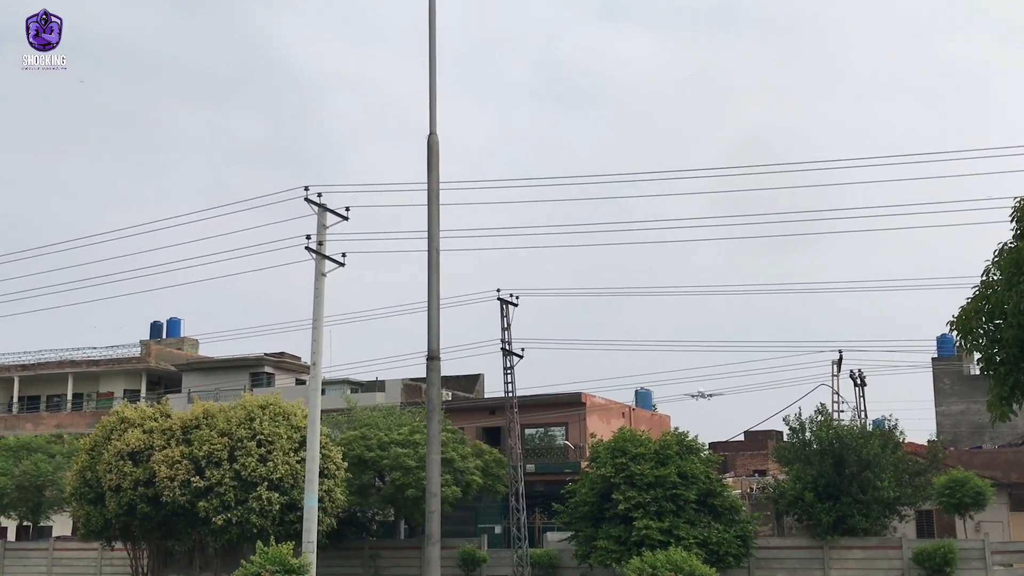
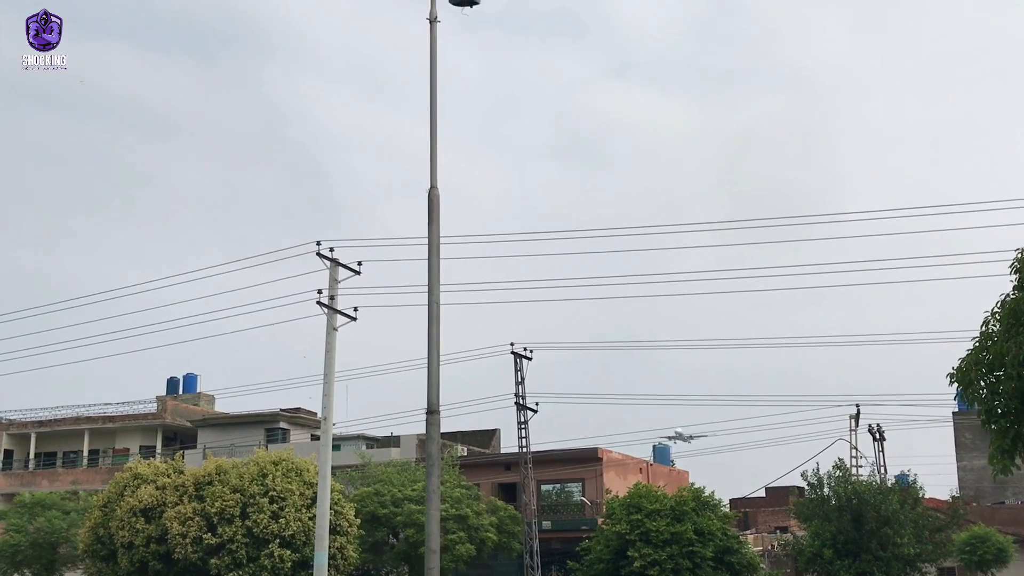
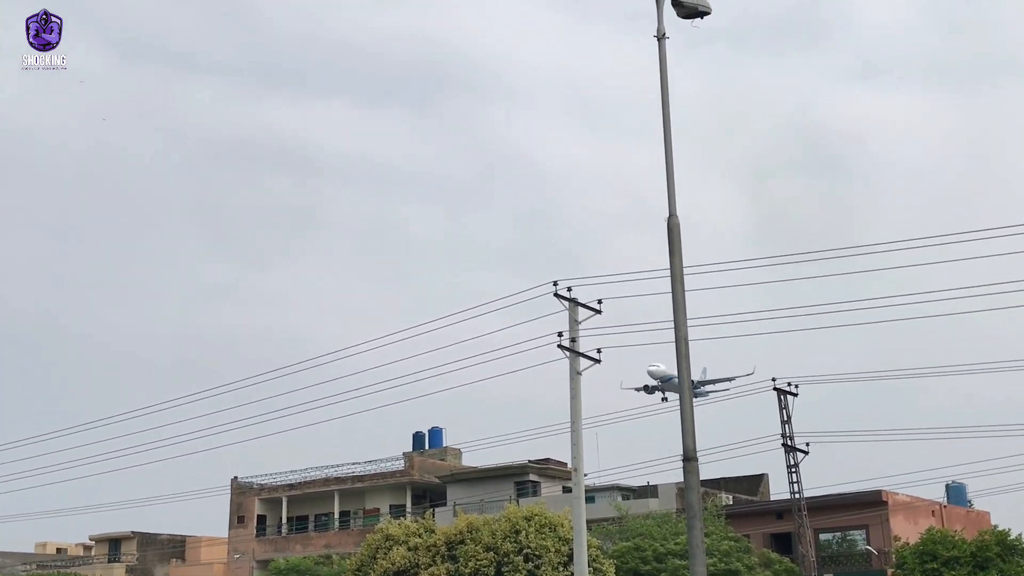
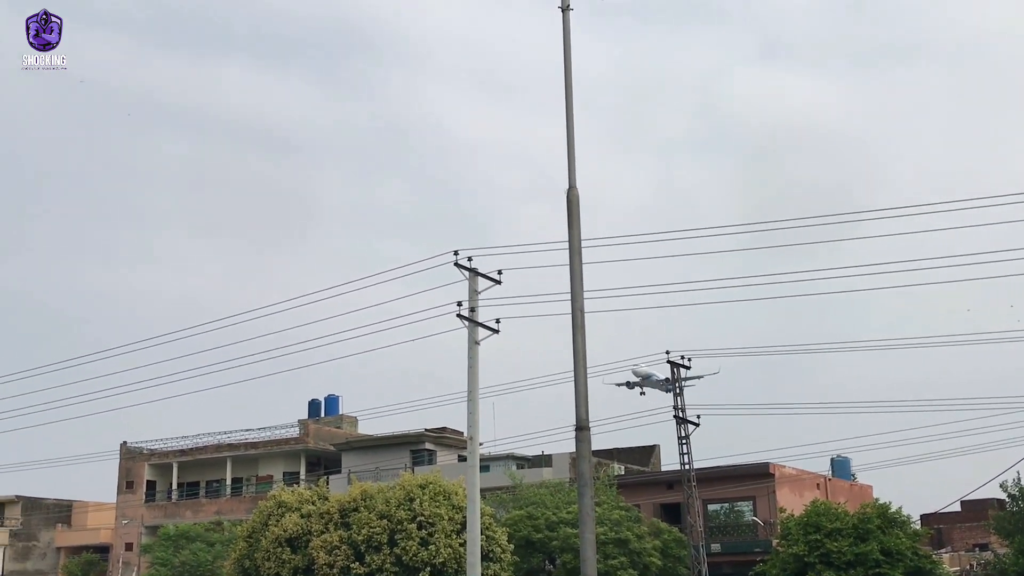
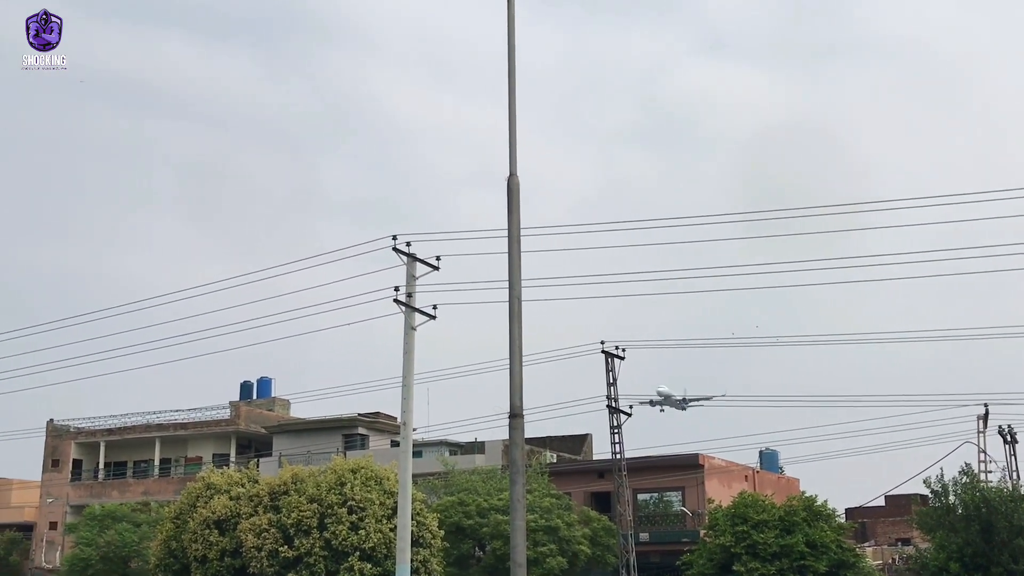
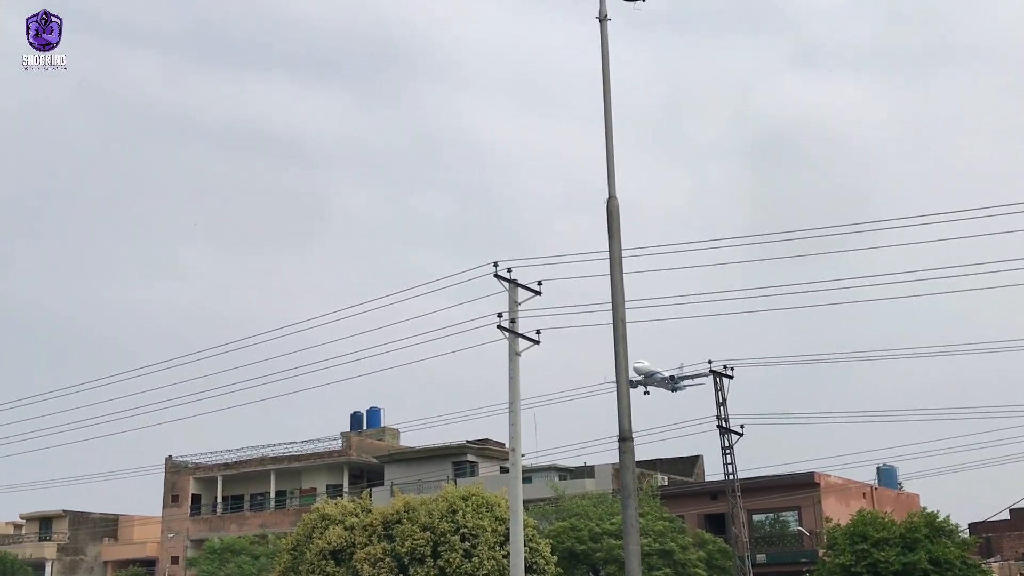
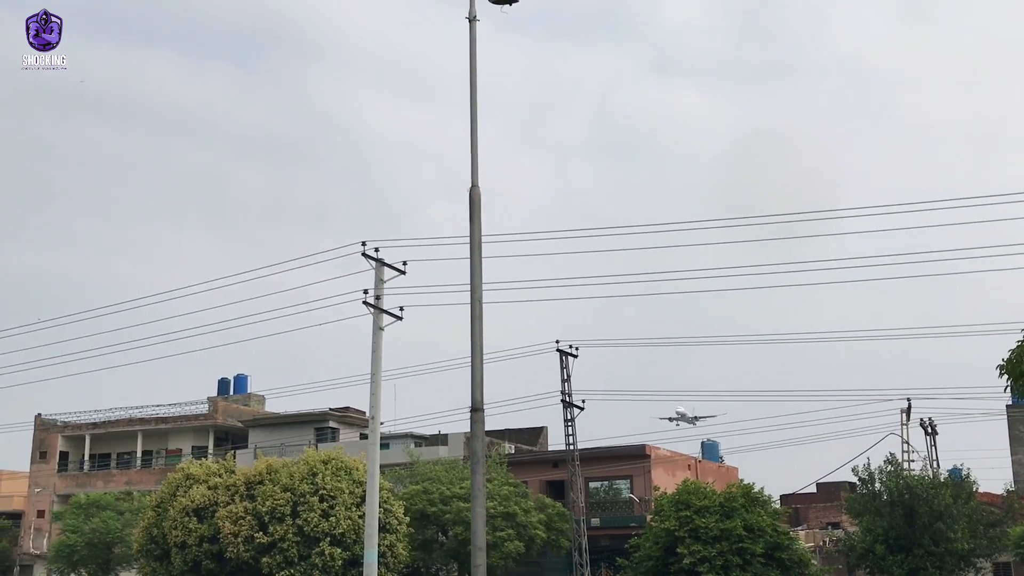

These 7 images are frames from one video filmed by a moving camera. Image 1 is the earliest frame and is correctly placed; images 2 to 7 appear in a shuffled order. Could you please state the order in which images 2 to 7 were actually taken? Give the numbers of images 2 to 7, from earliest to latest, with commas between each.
2, 7, 5, 4, 6, 3
